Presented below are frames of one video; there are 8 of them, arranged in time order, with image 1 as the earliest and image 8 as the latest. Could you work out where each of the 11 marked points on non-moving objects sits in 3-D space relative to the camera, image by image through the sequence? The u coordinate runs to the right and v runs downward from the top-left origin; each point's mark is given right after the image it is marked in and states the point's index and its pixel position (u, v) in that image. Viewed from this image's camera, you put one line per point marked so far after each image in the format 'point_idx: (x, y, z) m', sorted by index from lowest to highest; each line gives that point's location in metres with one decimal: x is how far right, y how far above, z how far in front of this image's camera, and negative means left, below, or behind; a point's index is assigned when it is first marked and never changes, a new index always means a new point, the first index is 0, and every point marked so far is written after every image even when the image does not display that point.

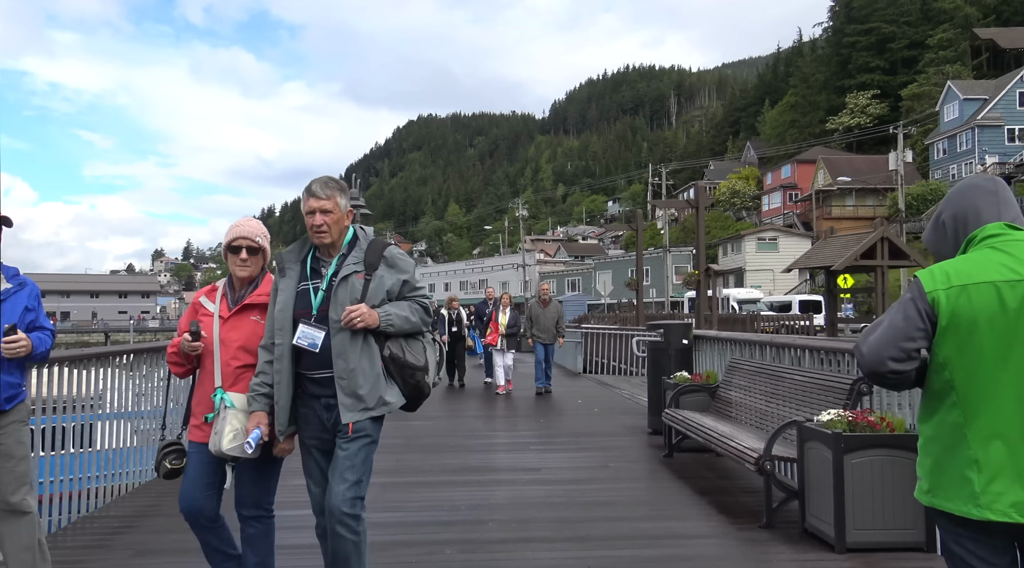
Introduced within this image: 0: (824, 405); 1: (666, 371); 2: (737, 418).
0: (+1.8, -0.7, +4.9) m
1: (+1.5, -0.8, +7.9) m
2: (+1.7, -1.0, +6.3) m
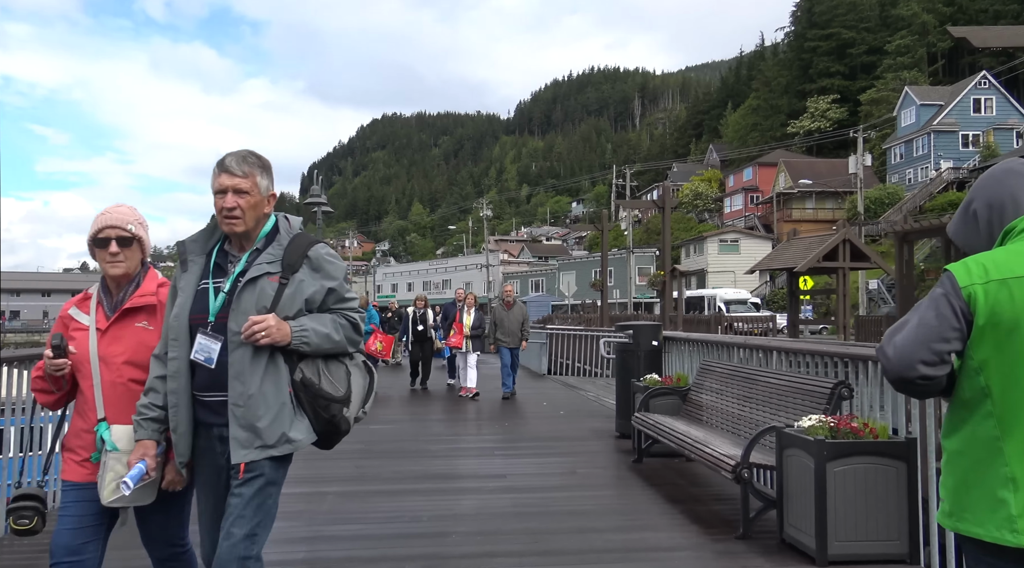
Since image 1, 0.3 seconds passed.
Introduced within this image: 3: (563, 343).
0: (+1.6, -0.7, +4.7) m
1: (+1.1, -0.8, +7.7) m
2: (+1.5, -1.0, +6.1) m
3: (+1.0, -1.2, +16.2) m
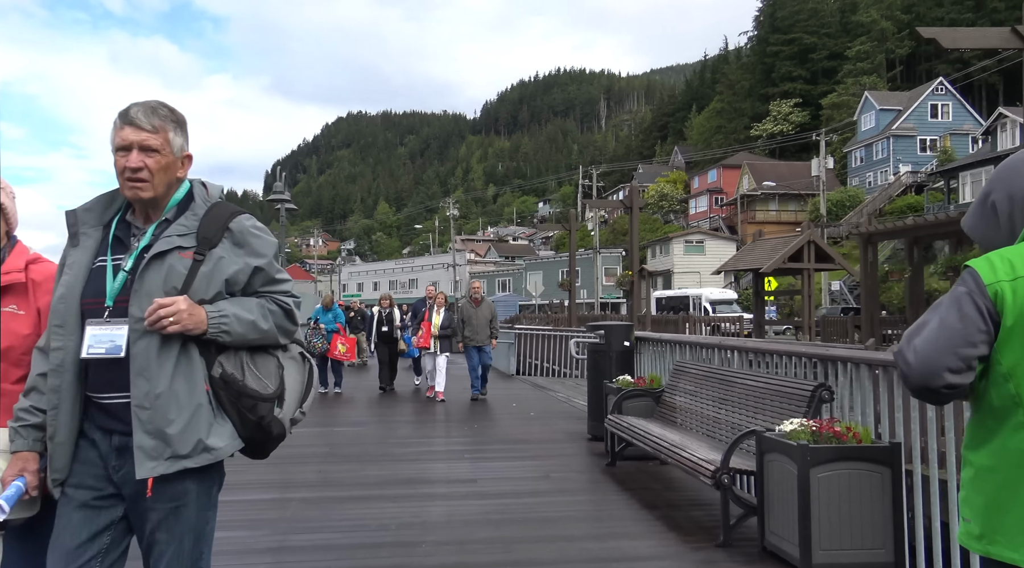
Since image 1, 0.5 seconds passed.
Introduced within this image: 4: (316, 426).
0: (+1.5, -0.7, +4.6) m
1: (+0.9, -0.8, +7.5) m
2: (+1.2, -1.0, +6.0) m
3: (+0.4, -1.2, +16.1) m
4: (-2.1, -1.6, +9.1) m
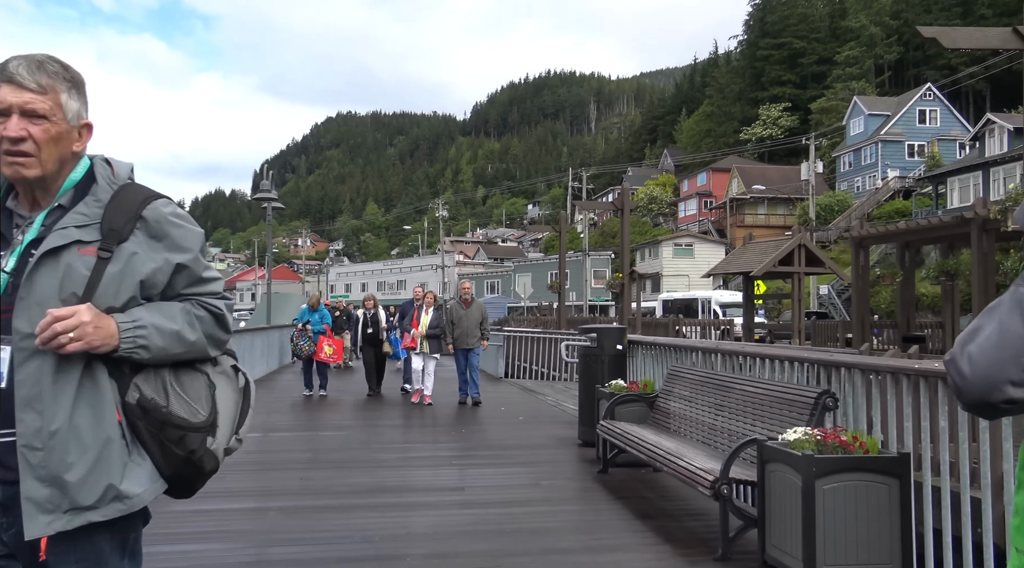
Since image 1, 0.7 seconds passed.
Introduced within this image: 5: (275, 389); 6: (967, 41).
0: (+1.4, -0.7, +4.4) m
1: (+0.8, -0.8, +7.4) m
2: (+1.2, -1.0, +5.8) m
3: (+0.2, -1.2, +15.9) m
4: (-2.3, -1.6, +8.8) m
5: (-4.0, -1.8, +13.9) m
6: (+4.1, +2.2, +7.4) m
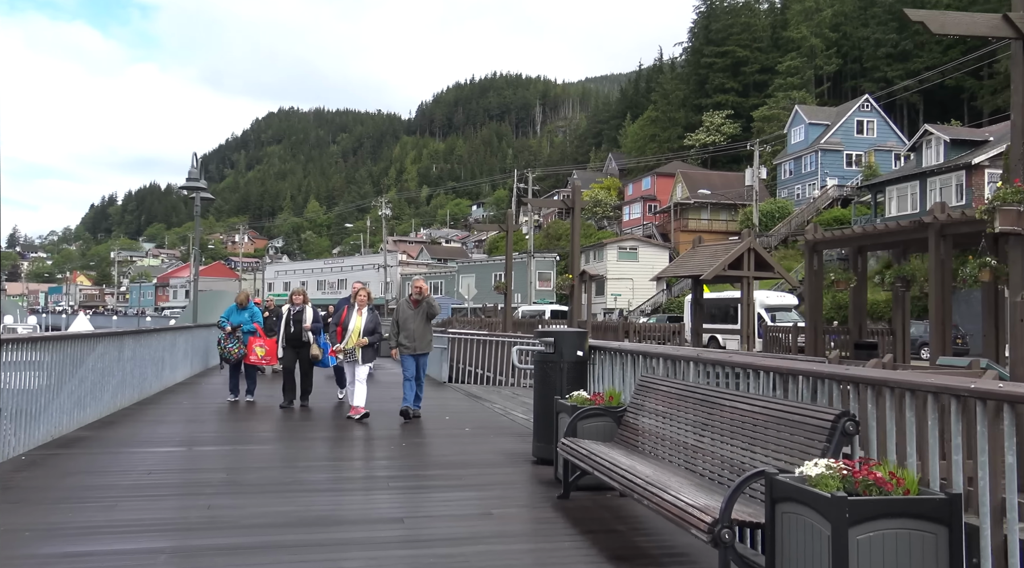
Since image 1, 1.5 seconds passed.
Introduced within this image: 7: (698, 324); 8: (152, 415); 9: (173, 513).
0: (+1.2, -0.7, +3.7) m
1: (+0.4, -0.8, +6.6) m
2: (+0.9, -1.0, +5.0) m
3: (-0.8, -1.2, +15.1) m
4: (-2.8, -1.5, +7.8) m
5: (-4.8, -1.7, +12.8) m
6: (+3.7, +2.1, +6.9) m
7: (+4.5, -1.0, +20.0) m
8: (-4.4, -1.6, +10.1) m
9: (-2.1, -1.4, +5.0) m
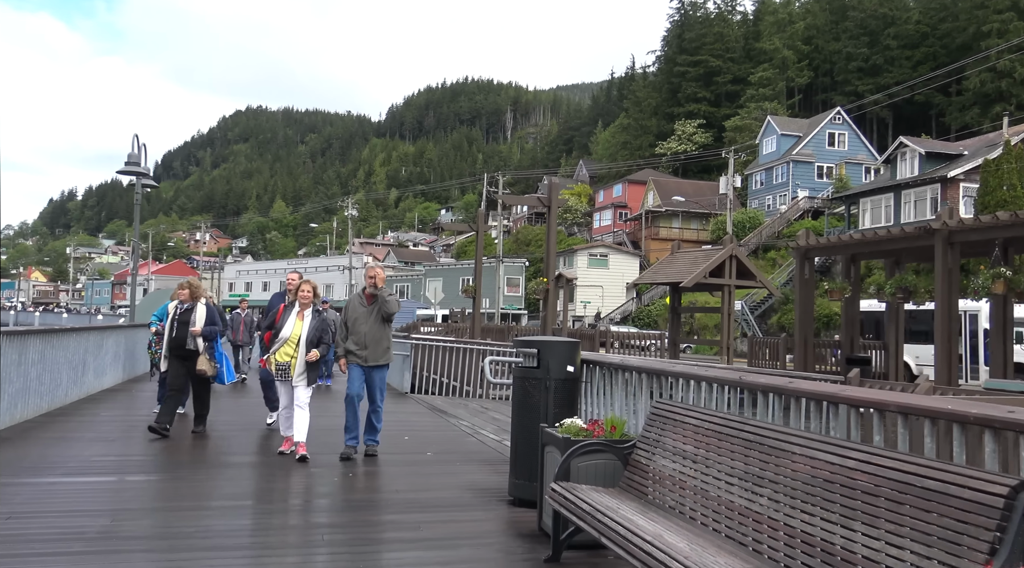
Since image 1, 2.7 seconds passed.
0: (+1.2, -0.7, +2.4) m
1: (+0.2, -0.8, +5.3) m
2: (+0.7, -1.0, +3.7) m
3: (-1.3, -1.2, +13.7) m
4: (-3.0, -1.4, +6.4) m
5: (-5.3, -1.6, +11.3) m
6: (+3.6, +2.1, +5.7) m
7: (+3.8, -1.1, +18.8) m
8: (-4.7, -1.5, +8.6) m
9: (-2.2, -1.3, +3.6) m
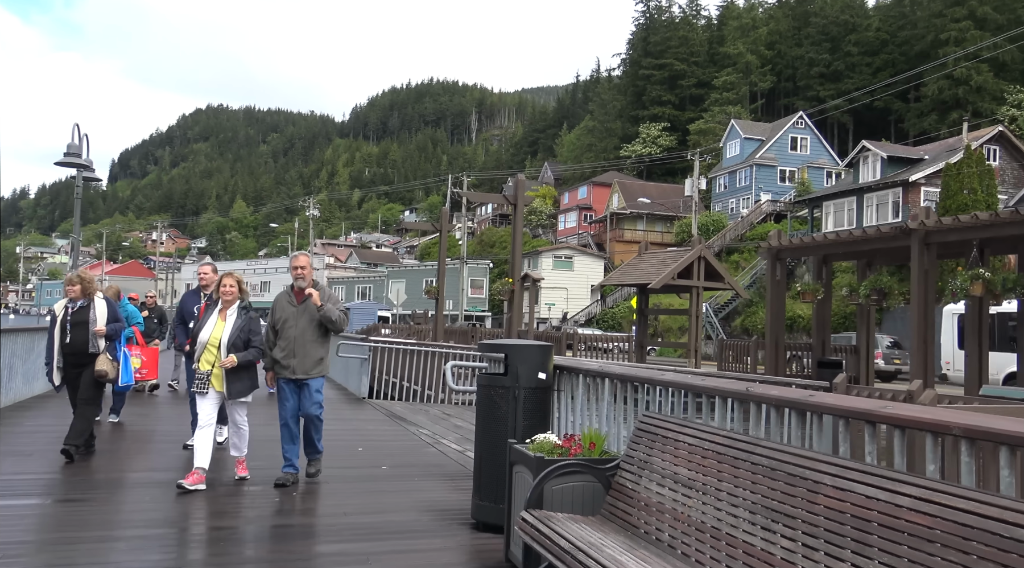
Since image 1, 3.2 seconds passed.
0: (+1.1, -0.7, +1.9) m
1: (0.0, -0.8, +4.6) m
2: (+0.6, -1.0, +3.2) m
3: (-1.9, -1.2, +13.0) m
4: (-3.3, -1.4, +5.6) m
5: (-5.7, -1.6, +10.4) m
6: (+3.4, +2.1, +5.2) m
7: (+3.0, -1.2, +18.4) m
8: (-5.1, -1.5, +7.8) m
9: (-2.3, -1.3, +2.8) m
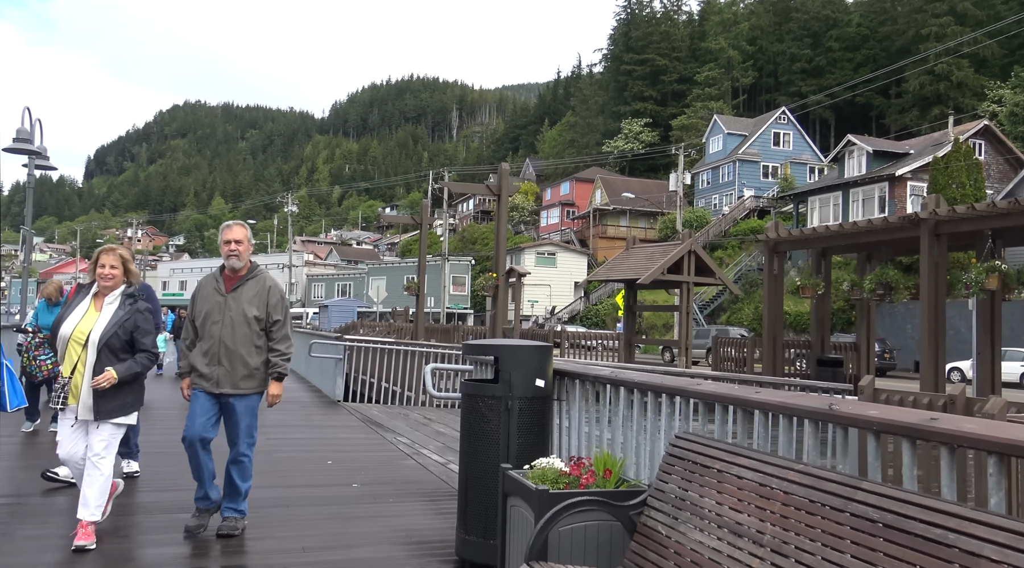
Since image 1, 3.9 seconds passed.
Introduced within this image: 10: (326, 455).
0: (+1.1, -0.6, +1.1) m
1: (0.0, -0.7, +3.8) m
2: (+0.6, -0.9, +2.3) m
3: (-2.1, -1.1, +12.1) m
4: (-3.3, -1.4, +4.7) m
5: (-5.9, -1.5, +9.4) m
6: (+3.3, +2.2, +4.5) m
7: (+2.7, -1.0, +17.6) m
8: (-5.2, -1.4, +6.8) m
9: (-2.3, -1.2, +2.0) m
10: (-1.6, -1.5, +7.3) m
